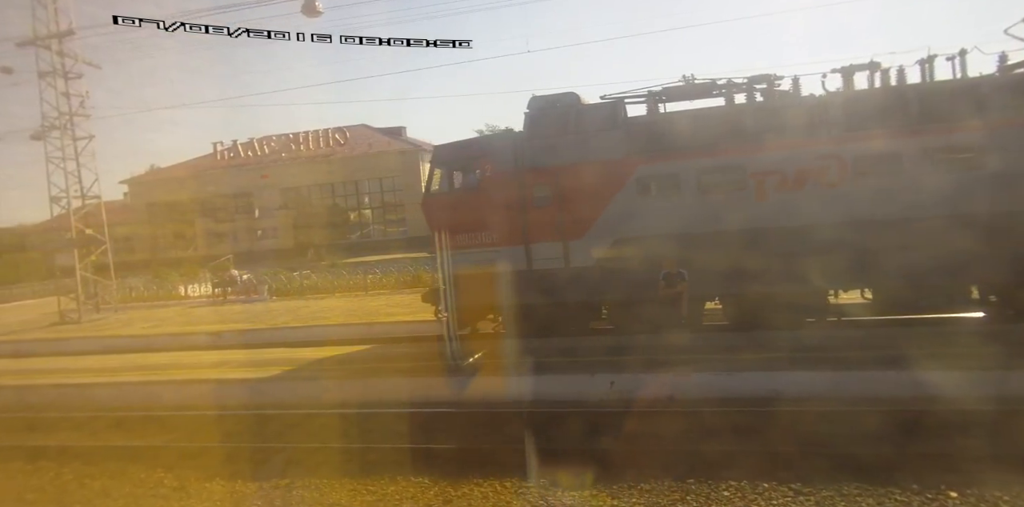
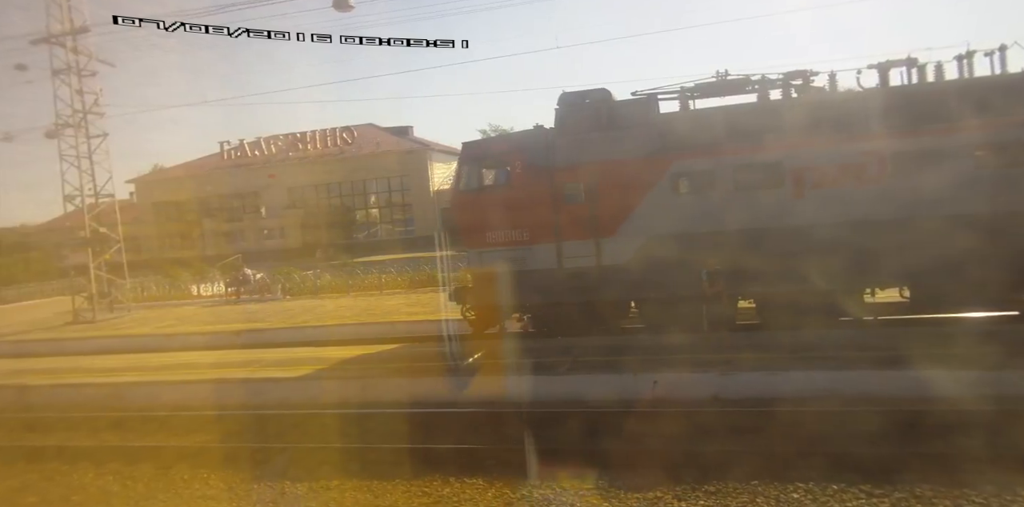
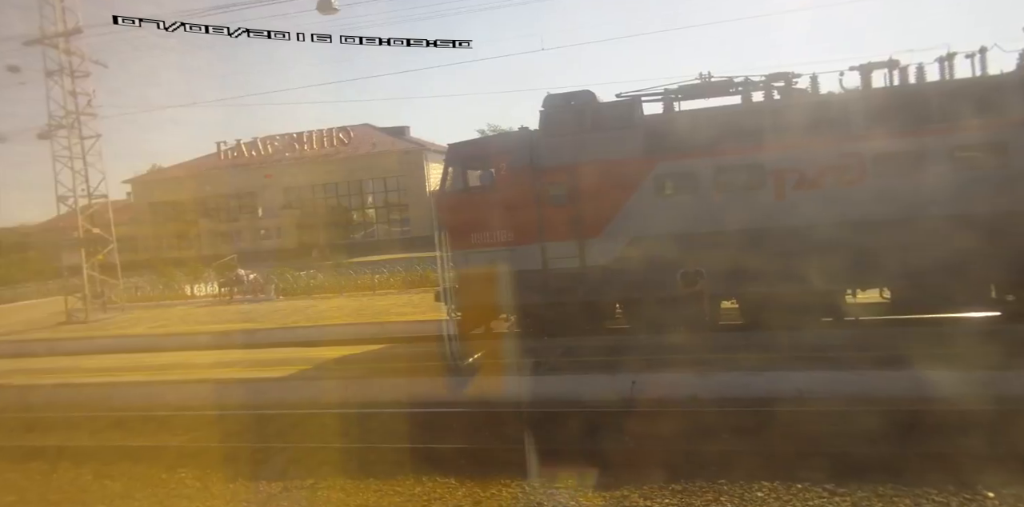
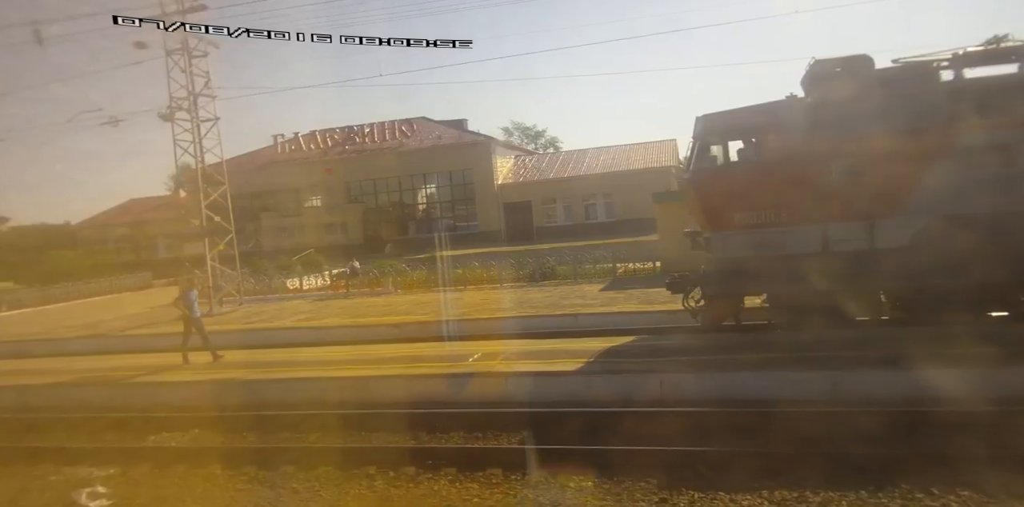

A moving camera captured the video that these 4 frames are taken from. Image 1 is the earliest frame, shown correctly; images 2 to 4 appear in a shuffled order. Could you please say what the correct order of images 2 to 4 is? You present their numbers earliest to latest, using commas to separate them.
3, 2, 4
